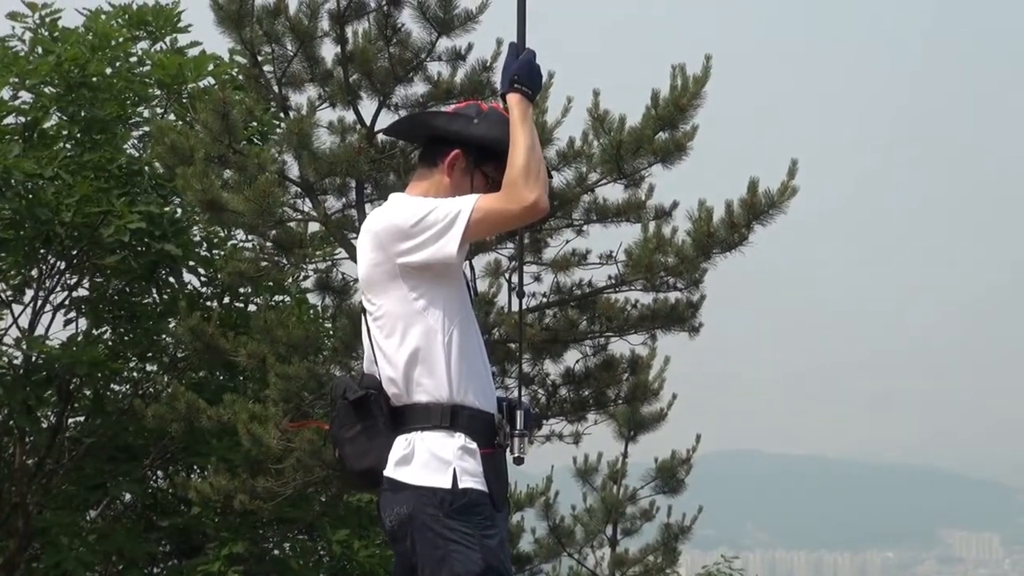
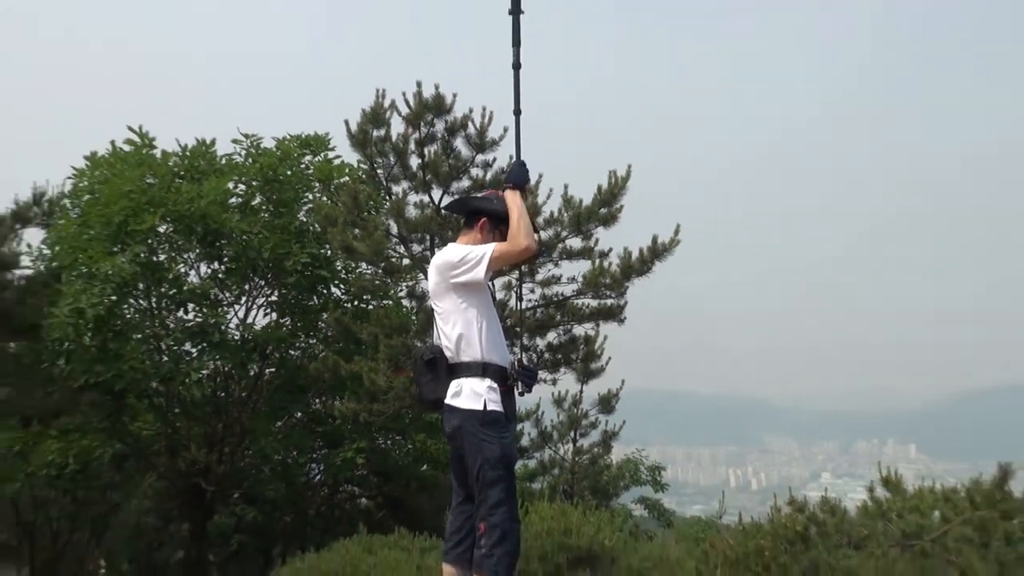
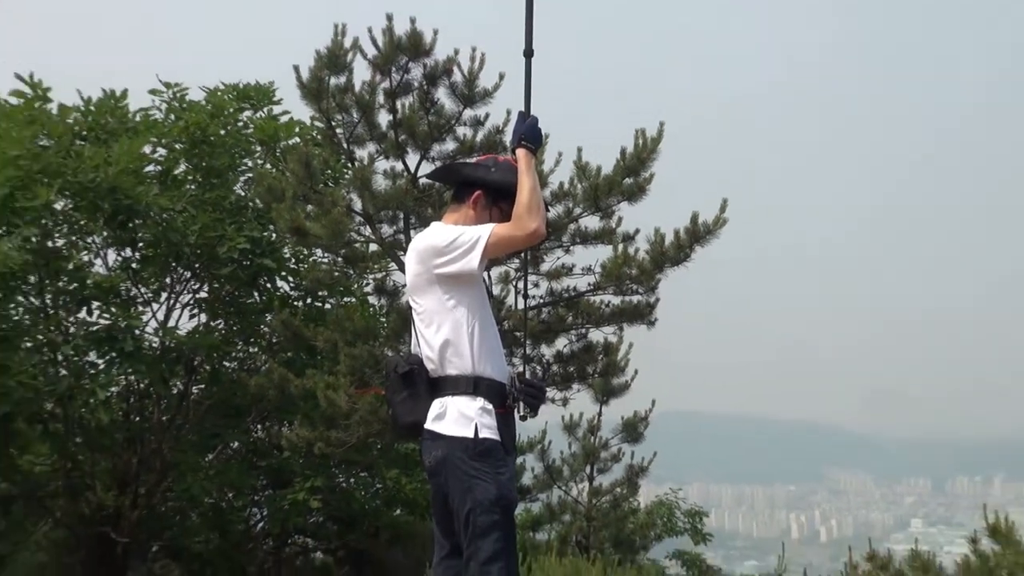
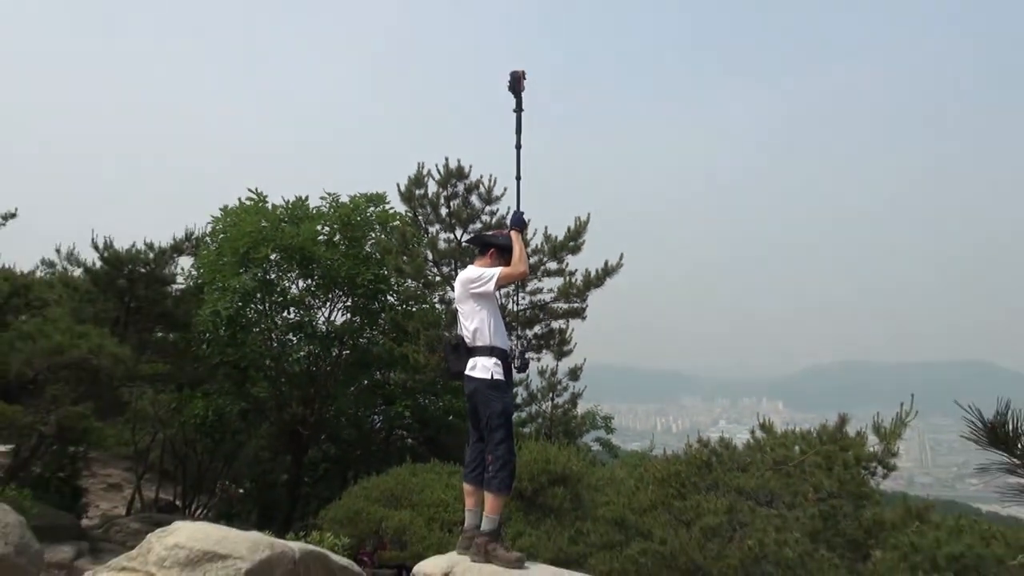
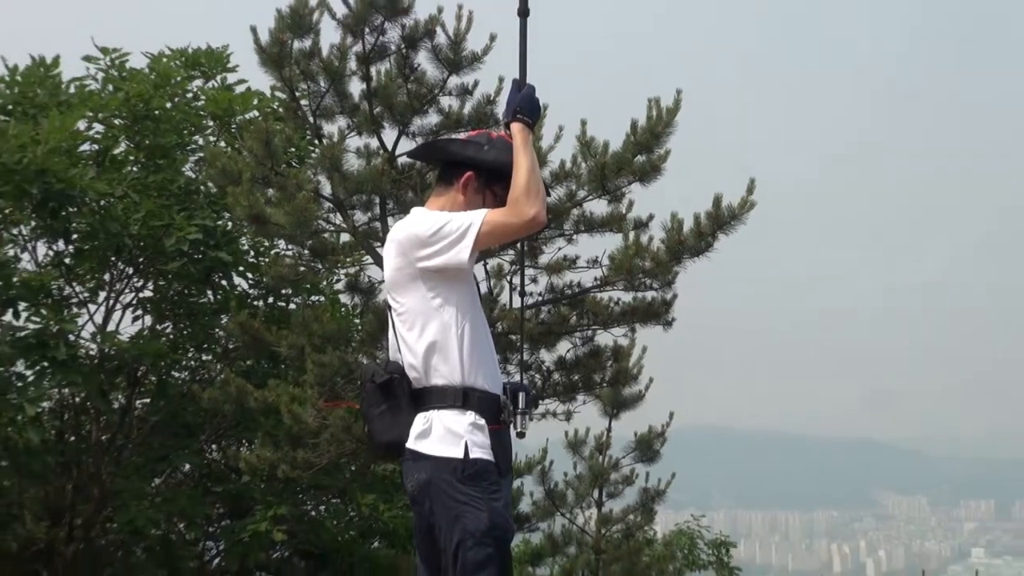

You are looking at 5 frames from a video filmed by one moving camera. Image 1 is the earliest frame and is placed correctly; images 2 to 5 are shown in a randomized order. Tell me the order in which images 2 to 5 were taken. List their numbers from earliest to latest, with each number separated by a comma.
5, 3, 2, 4
